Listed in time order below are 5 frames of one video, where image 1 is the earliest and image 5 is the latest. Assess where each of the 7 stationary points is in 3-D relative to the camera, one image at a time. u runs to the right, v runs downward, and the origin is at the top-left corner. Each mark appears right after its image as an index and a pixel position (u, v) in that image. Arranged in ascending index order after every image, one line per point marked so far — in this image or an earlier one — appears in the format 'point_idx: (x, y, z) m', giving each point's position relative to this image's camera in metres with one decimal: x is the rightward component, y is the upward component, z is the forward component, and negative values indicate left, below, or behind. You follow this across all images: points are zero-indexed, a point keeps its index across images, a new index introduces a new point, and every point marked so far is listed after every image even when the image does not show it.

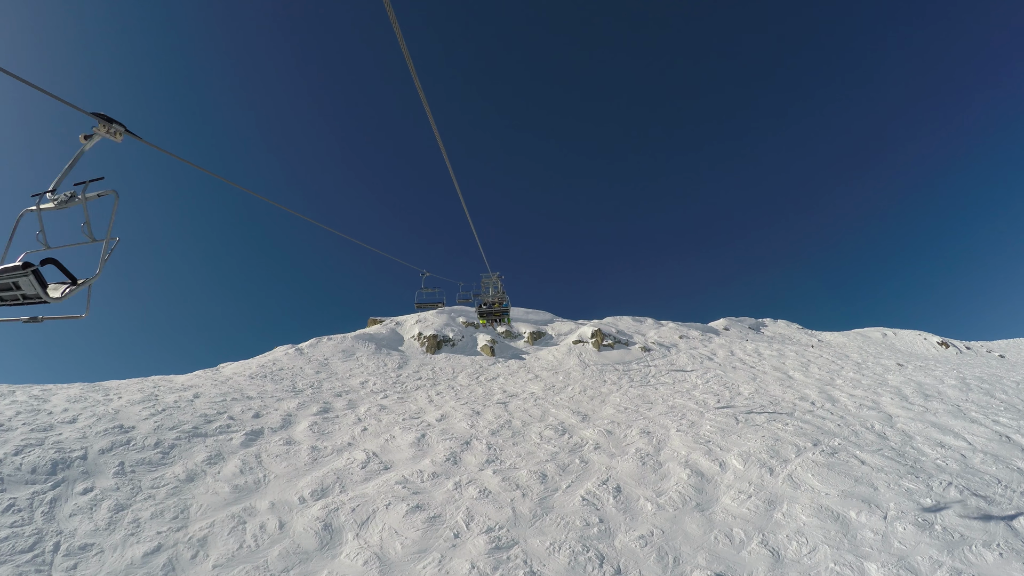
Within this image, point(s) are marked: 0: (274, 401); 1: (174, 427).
0: (-13.4, -6.3, +17.9) m
1: (-16.9, -6.9, +16.0) m
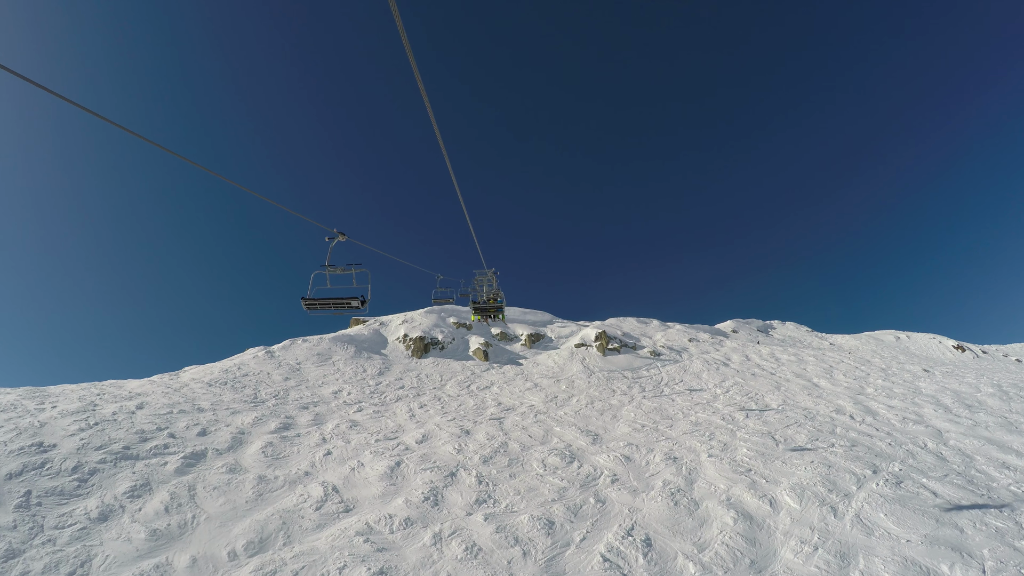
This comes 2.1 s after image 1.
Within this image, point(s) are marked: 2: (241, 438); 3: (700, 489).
0: (-13.4, -6.0, +15.1) m
1: (-17.0, -6.6, +13.2) m
2: (-11.4, -6.3, +13.4) m
3: (+6.6, -7.1, +11.3) m
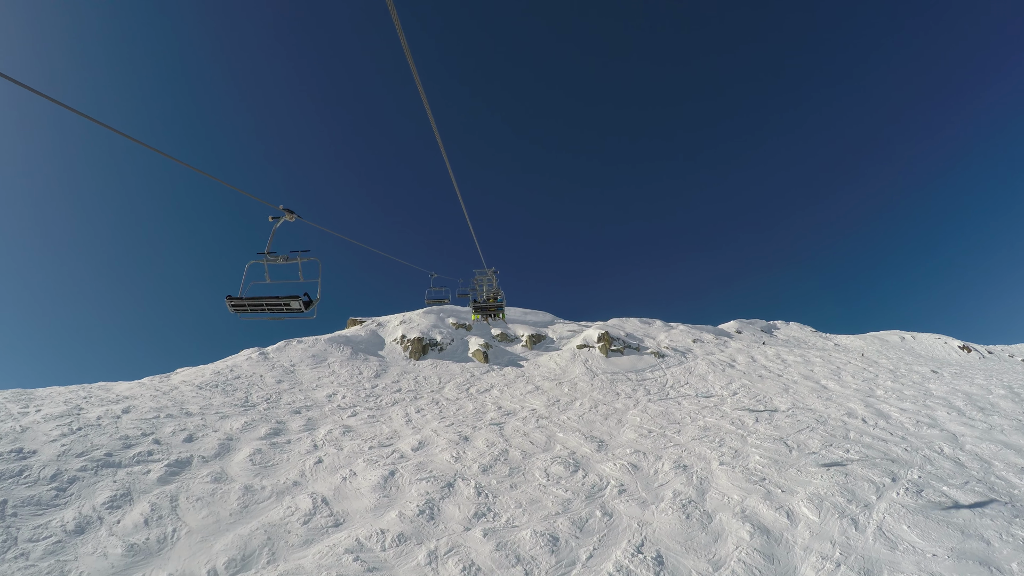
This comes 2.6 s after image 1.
0: (-13.4, -5.9, +14.5) m
1: (-16.9, -6.5, +12.6) m
2: (-11.4, -6.3, +12.8) m
3: (+6.7, -7.0, +10.6) m
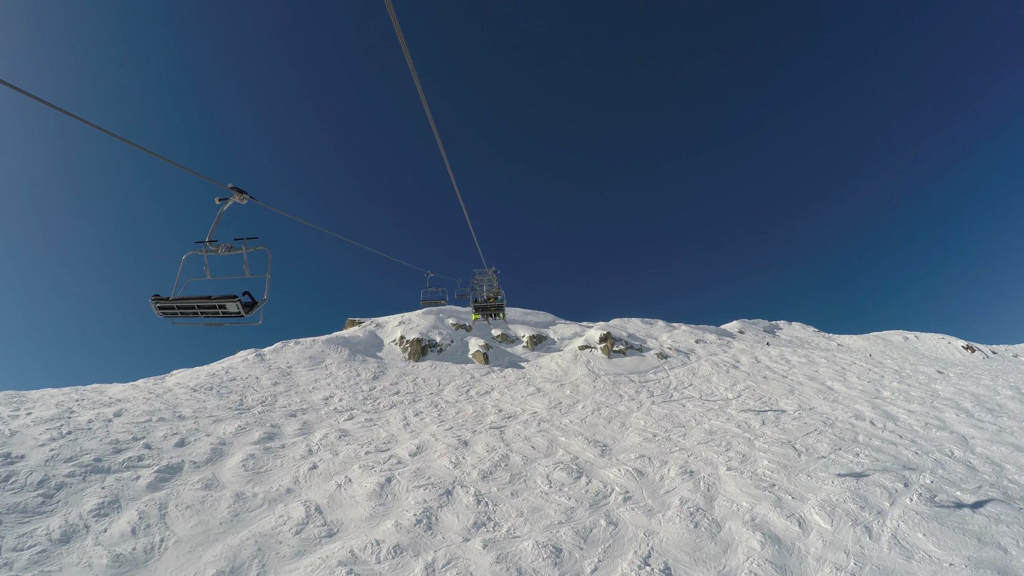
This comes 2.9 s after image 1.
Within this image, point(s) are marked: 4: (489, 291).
0: (-13.4, -5.9, +14.1) m
1: (-16.9, -6.5, +12.2) m
2: (-11.3, -6.3, +12.5) m
3: (+6.7, -7.0, +10.2) m
4: (-1.4, -0.3, +19.3) m
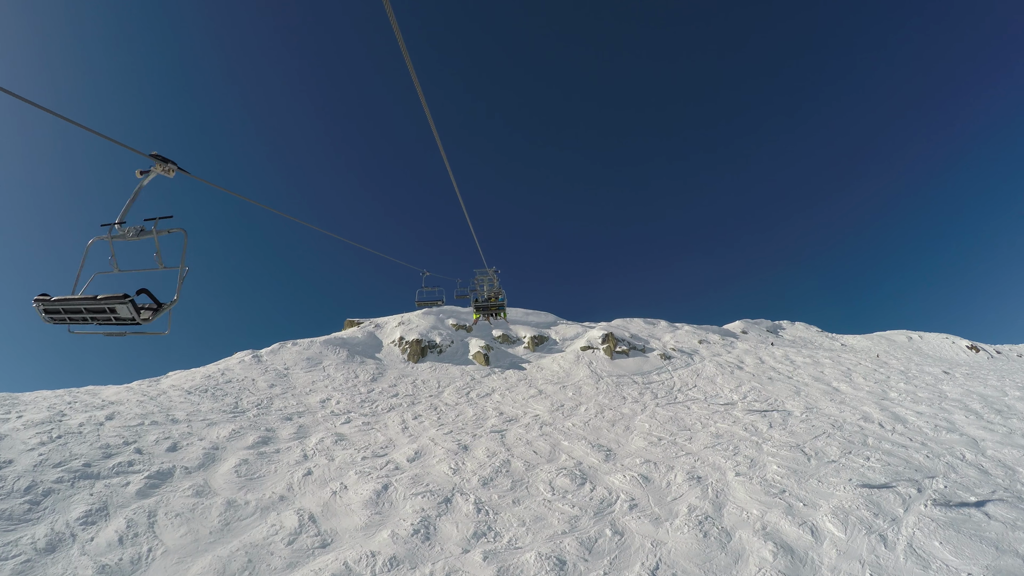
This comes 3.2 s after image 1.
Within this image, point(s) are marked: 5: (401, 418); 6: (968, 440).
0: (-13.3, -6.0, +13.8) m
1: (-16.8, -6.6, +11.9) m
2: (-11.3, -6.3, +12.1) m
3: (+6.7, -7.0, +9.8) m
4: (-1.3, -0.3, +19.0) m
5: (-5.0, -5.9, +14.5) m
6: (+27.2, -9.1, +19.0) m
